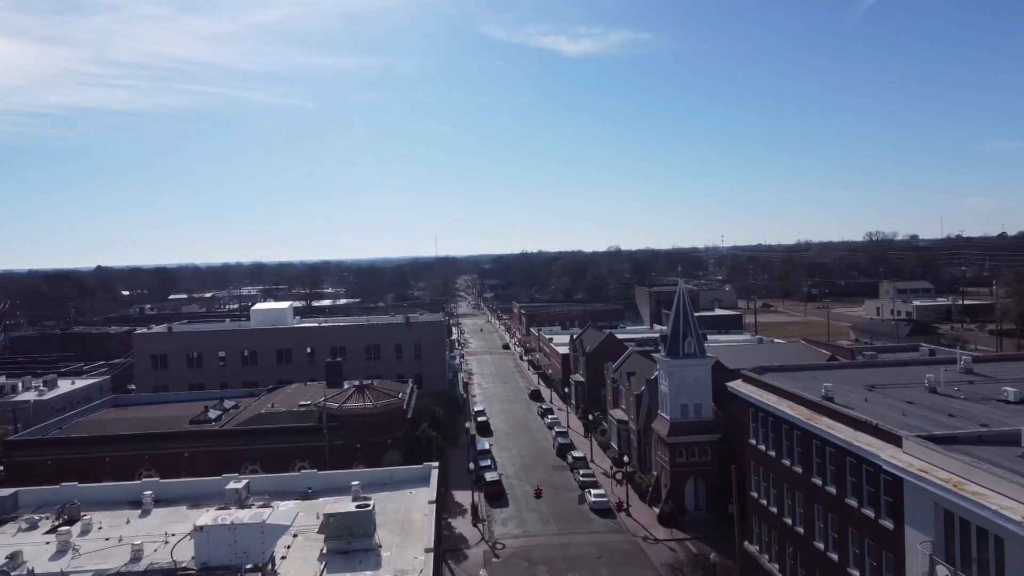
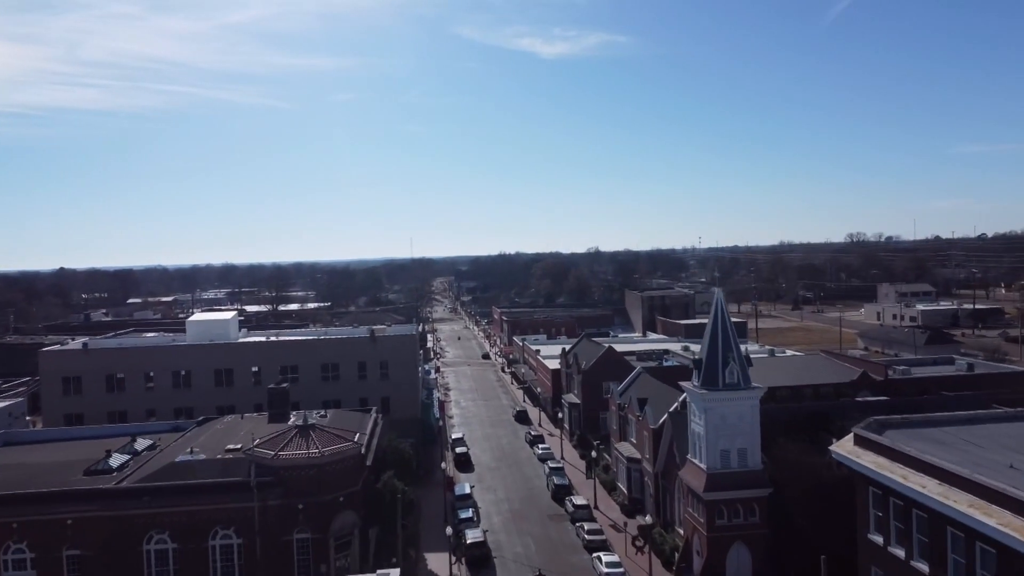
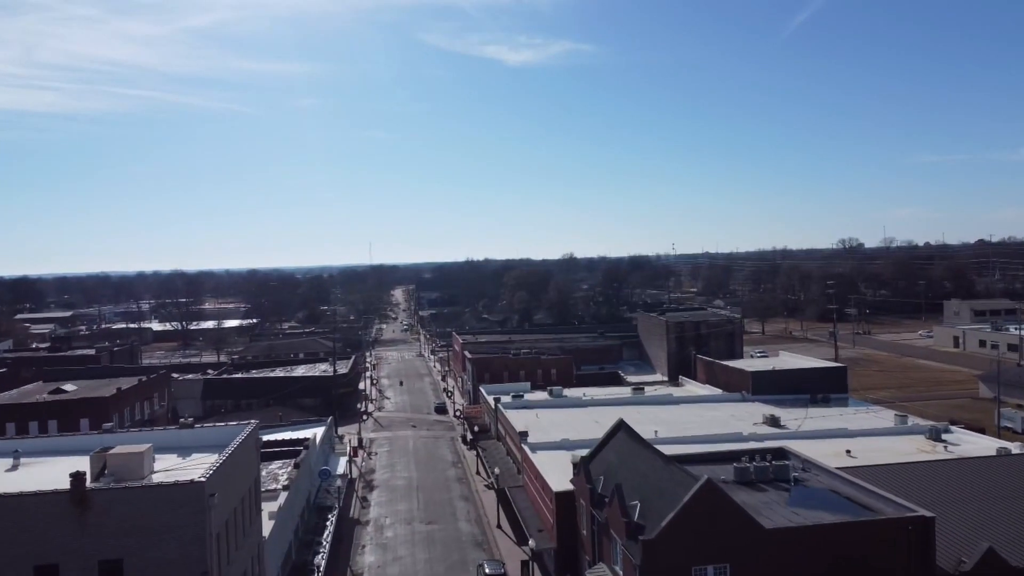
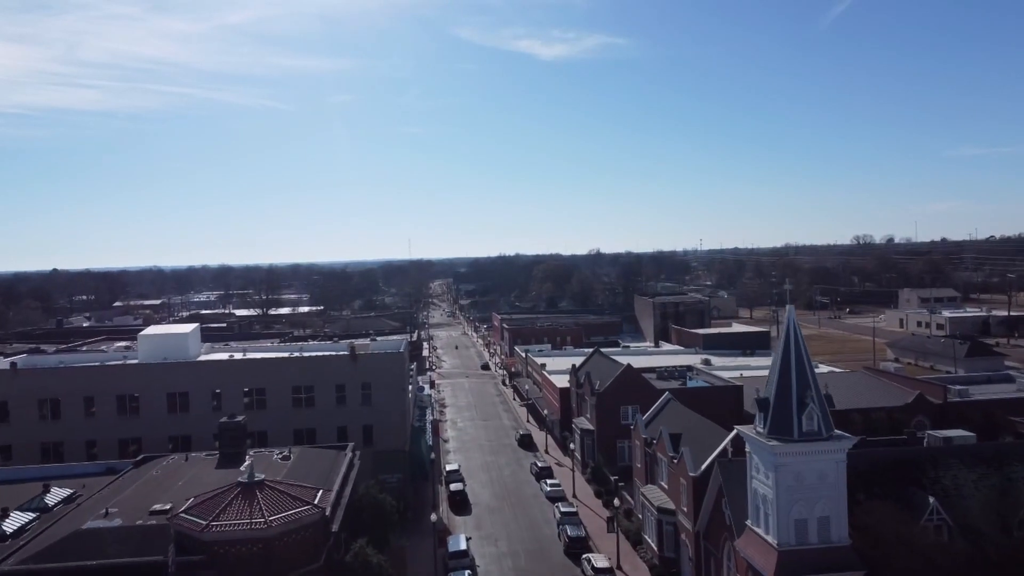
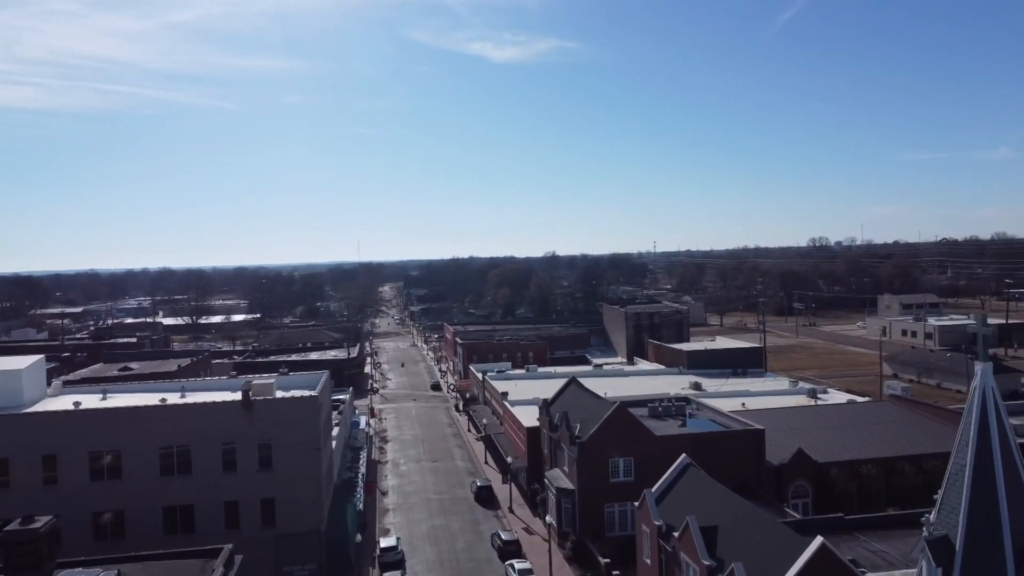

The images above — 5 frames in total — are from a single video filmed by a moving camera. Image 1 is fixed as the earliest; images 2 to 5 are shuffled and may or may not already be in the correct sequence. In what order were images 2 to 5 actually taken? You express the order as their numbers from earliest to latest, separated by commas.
2, 4, 5, 3
